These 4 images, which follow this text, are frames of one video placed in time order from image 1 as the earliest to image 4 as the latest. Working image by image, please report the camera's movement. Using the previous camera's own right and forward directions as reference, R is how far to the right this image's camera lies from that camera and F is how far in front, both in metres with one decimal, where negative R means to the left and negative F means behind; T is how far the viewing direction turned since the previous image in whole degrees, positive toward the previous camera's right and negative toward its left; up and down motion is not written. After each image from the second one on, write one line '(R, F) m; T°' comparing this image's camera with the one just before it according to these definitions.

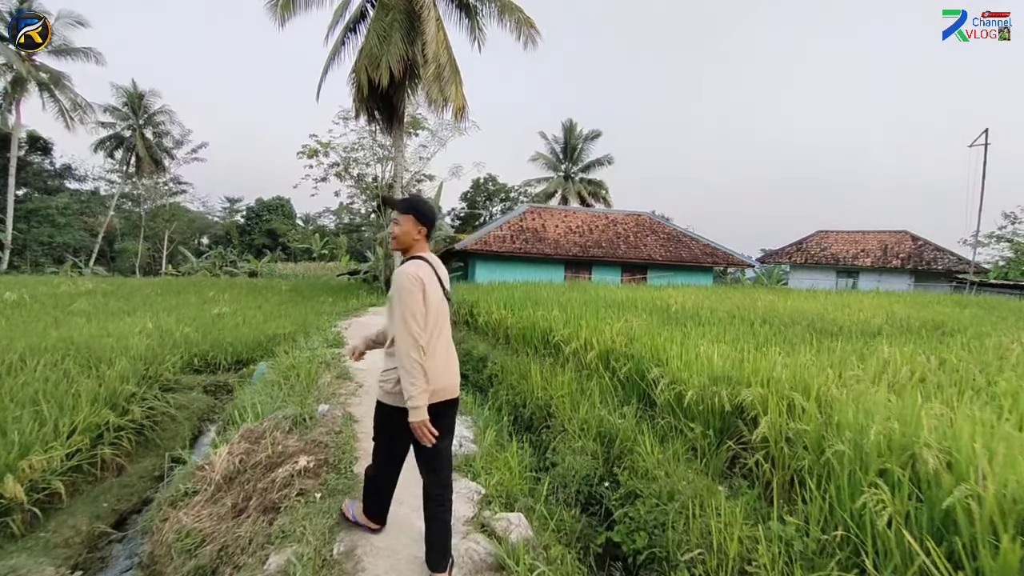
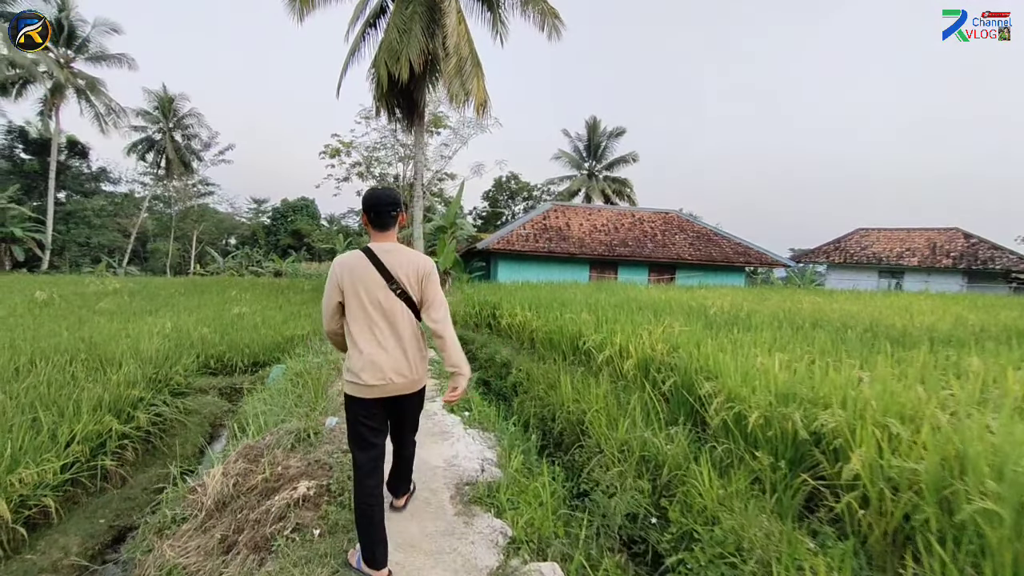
(0.0, +0.4) m; -3°
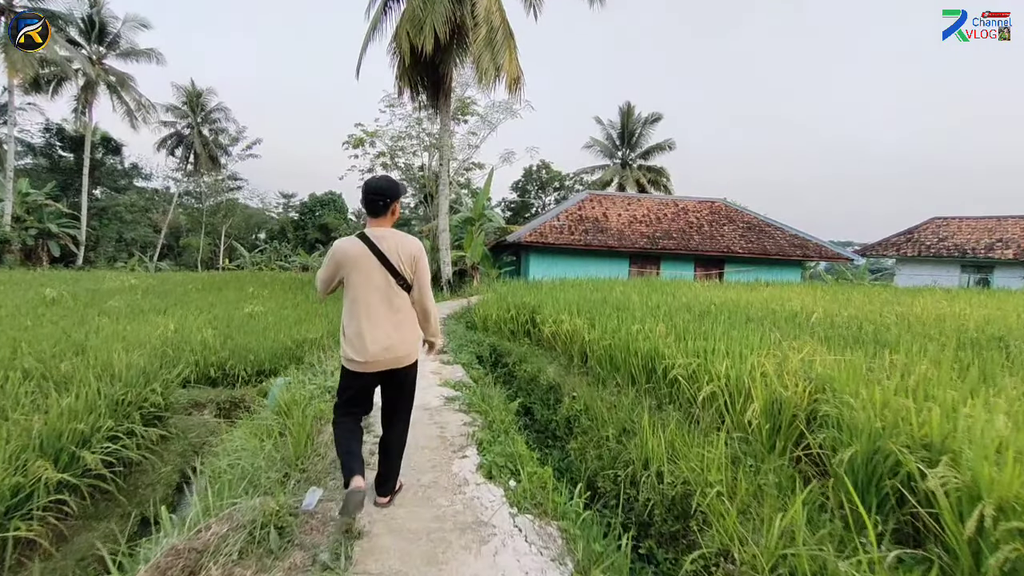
(-0.2, +1.1) m; -3°
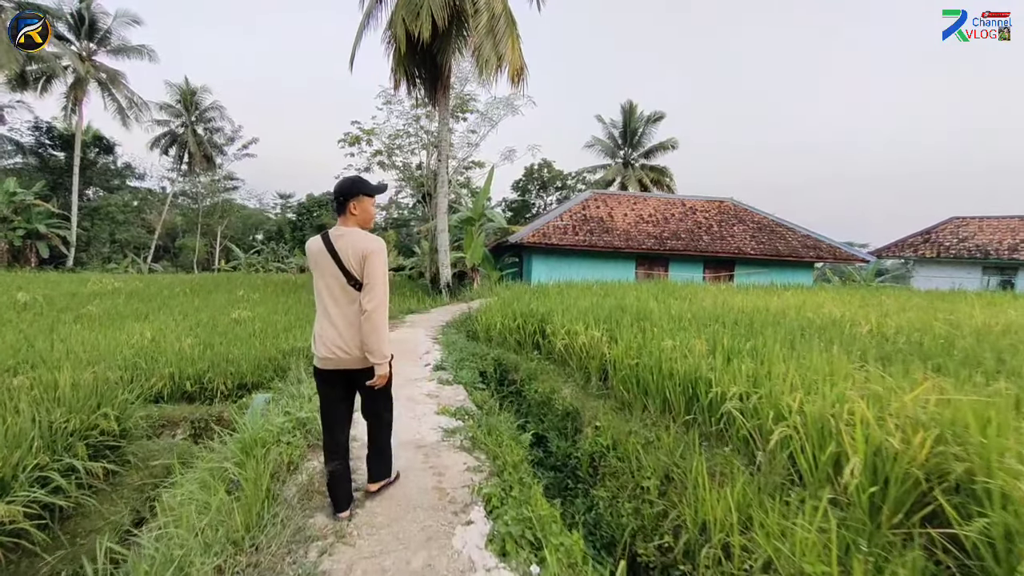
(-0.1, +0.6) m; 0°
